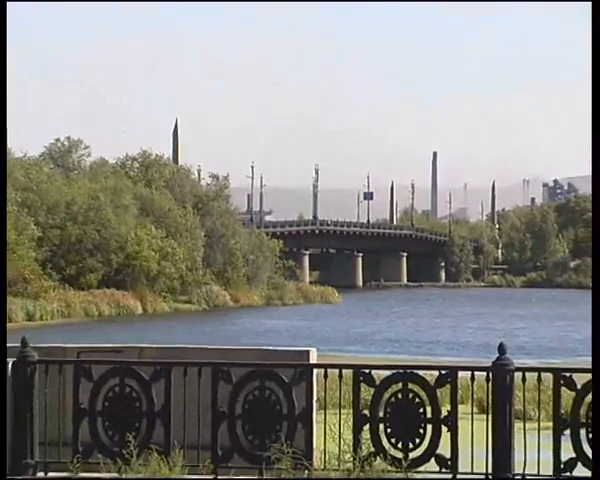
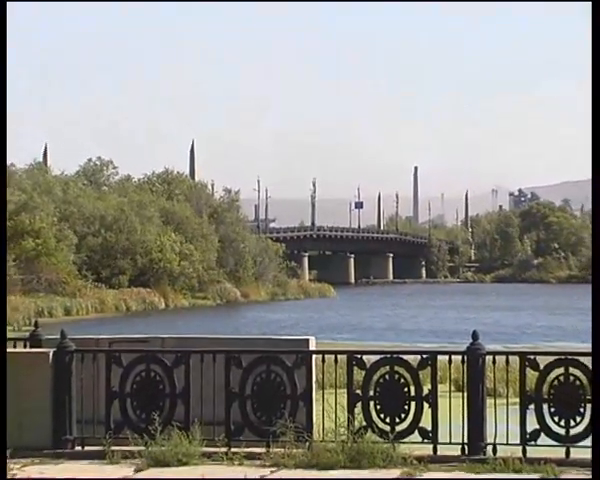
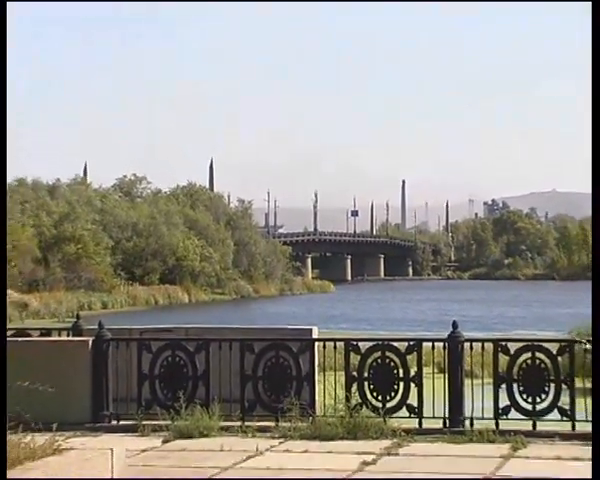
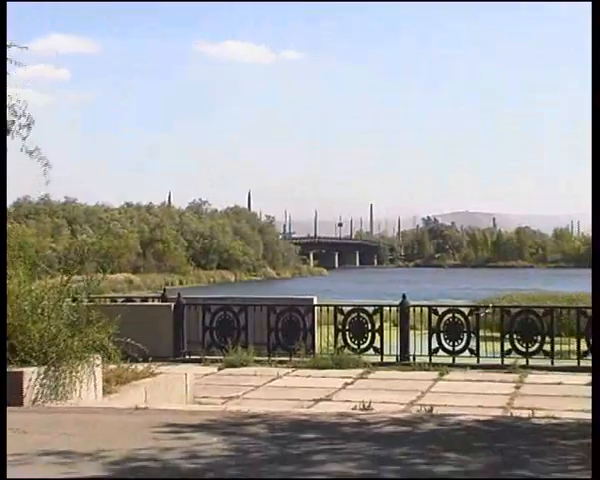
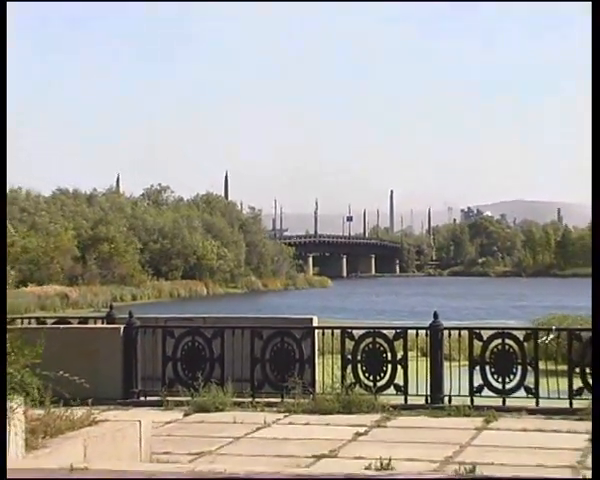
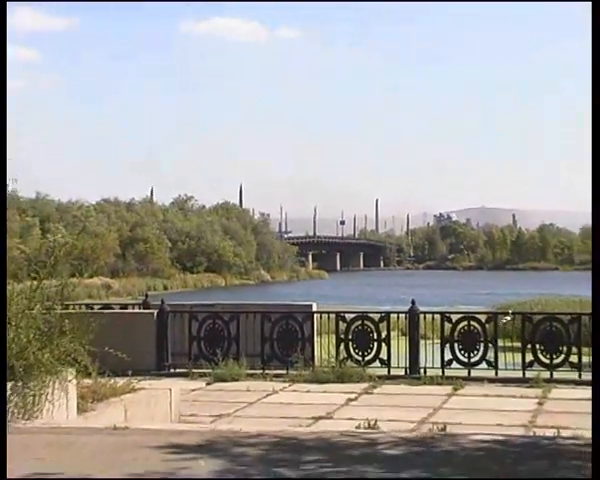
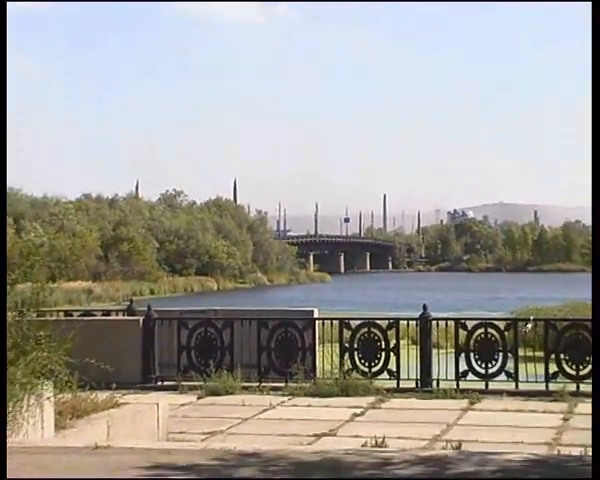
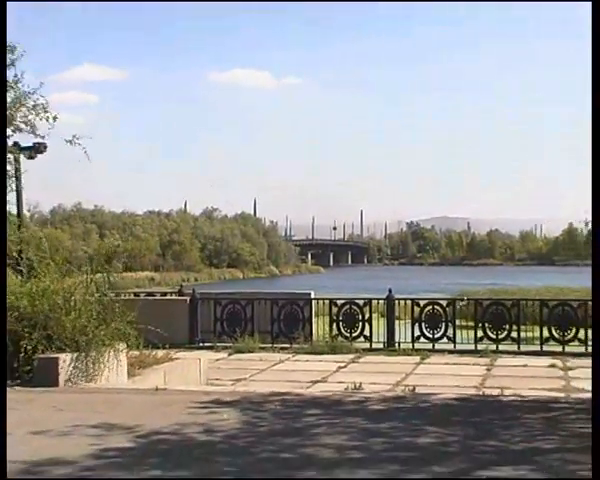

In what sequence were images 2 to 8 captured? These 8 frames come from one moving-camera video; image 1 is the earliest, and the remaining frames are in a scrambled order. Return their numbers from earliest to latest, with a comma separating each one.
2, 3, 5, 7, 6, 4, 8
